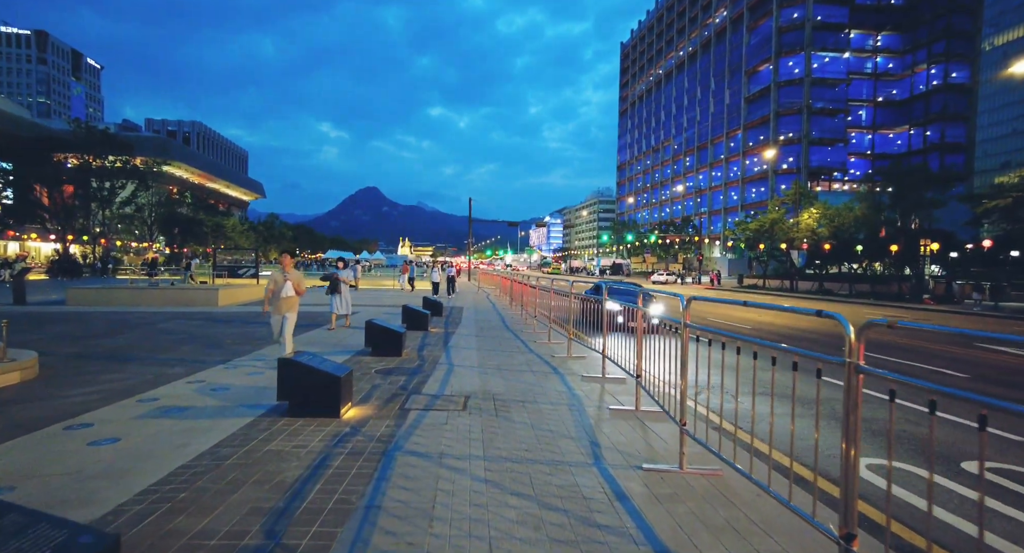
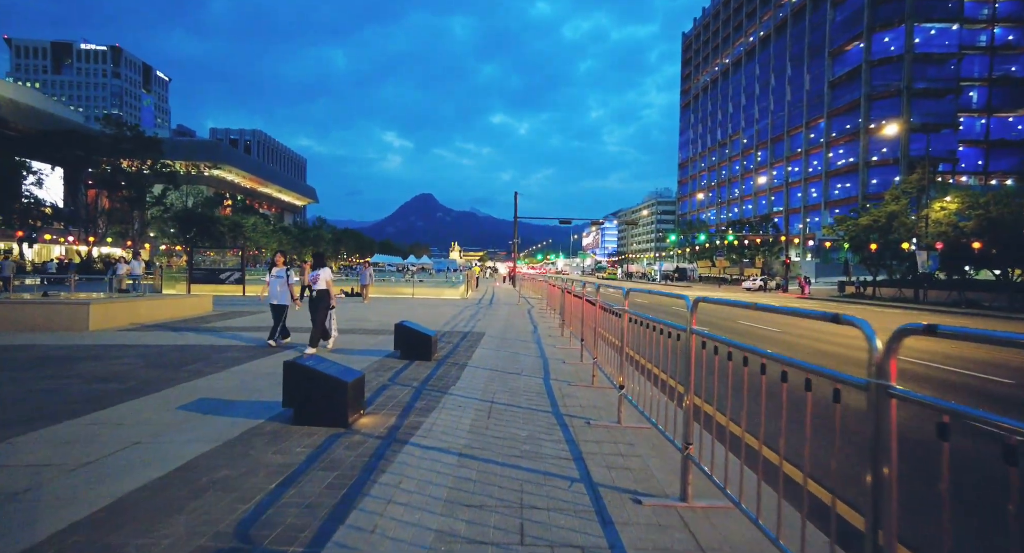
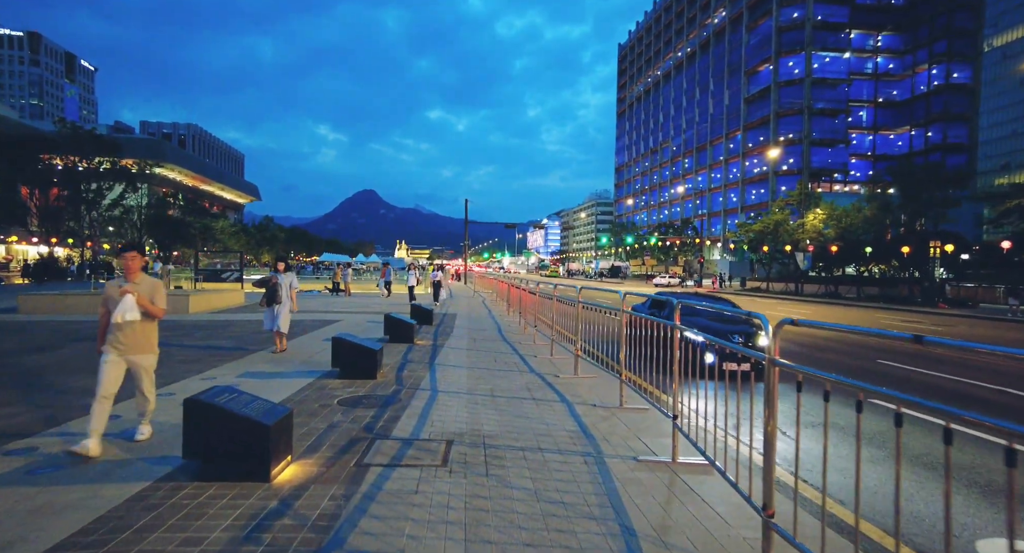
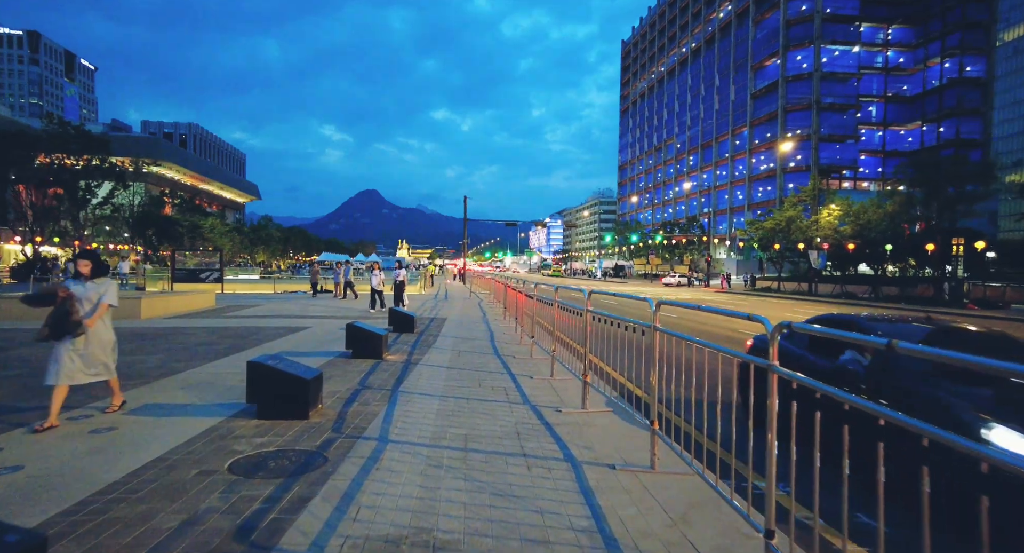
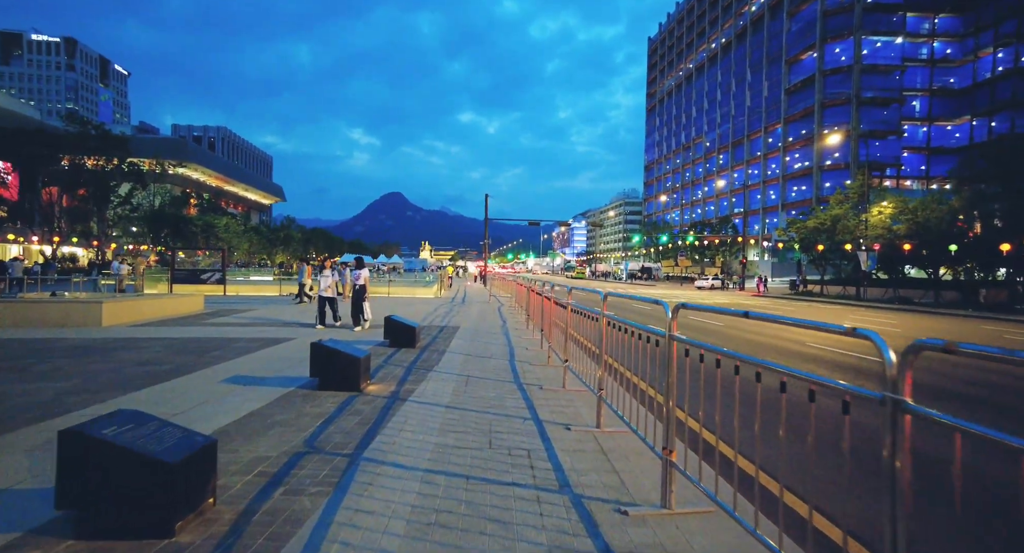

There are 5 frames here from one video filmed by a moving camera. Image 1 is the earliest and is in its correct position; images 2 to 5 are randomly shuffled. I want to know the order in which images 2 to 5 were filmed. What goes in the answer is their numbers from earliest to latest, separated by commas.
3, 4, 5, 2
